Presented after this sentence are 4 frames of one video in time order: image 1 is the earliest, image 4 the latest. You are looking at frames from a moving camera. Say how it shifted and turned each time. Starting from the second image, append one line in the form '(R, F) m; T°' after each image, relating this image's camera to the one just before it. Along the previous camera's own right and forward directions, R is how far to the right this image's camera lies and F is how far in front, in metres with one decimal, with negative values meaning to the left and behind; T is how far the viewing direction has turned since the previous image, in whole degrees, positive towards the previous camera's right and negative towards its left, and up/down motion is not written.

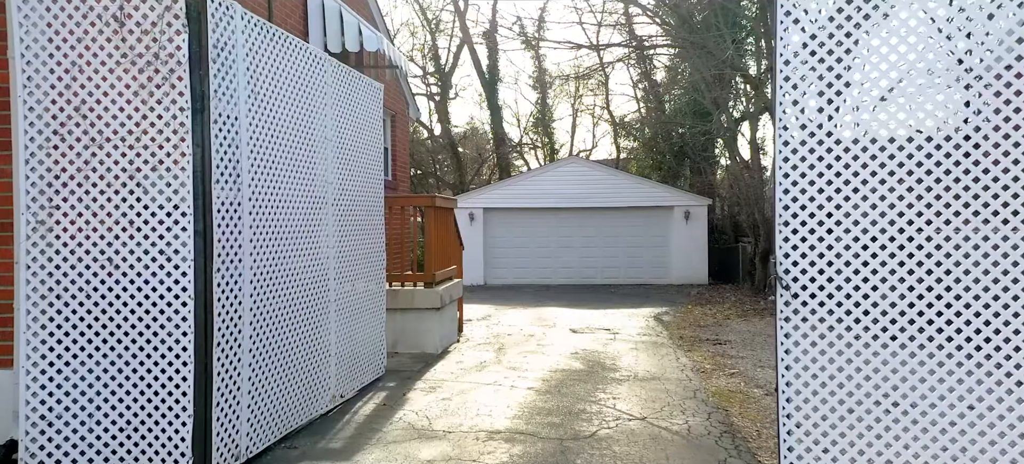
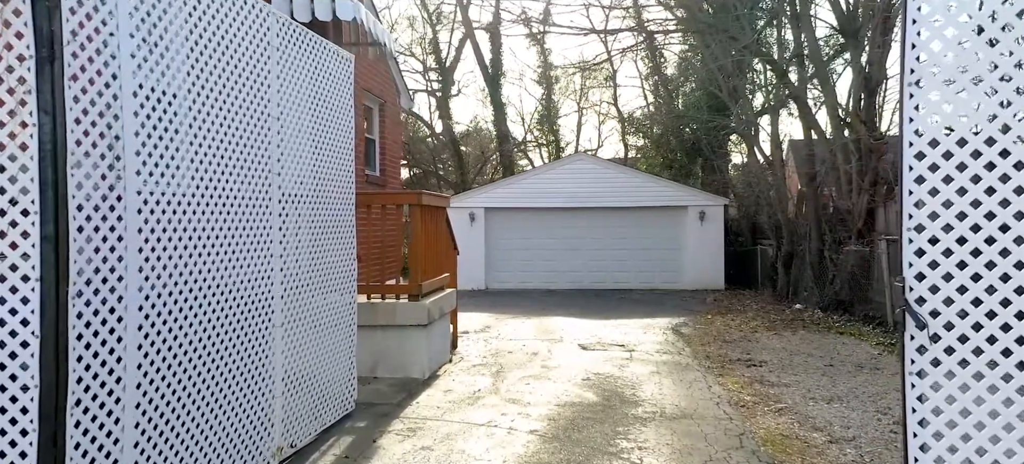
(0.0, +1.3) m; 0°
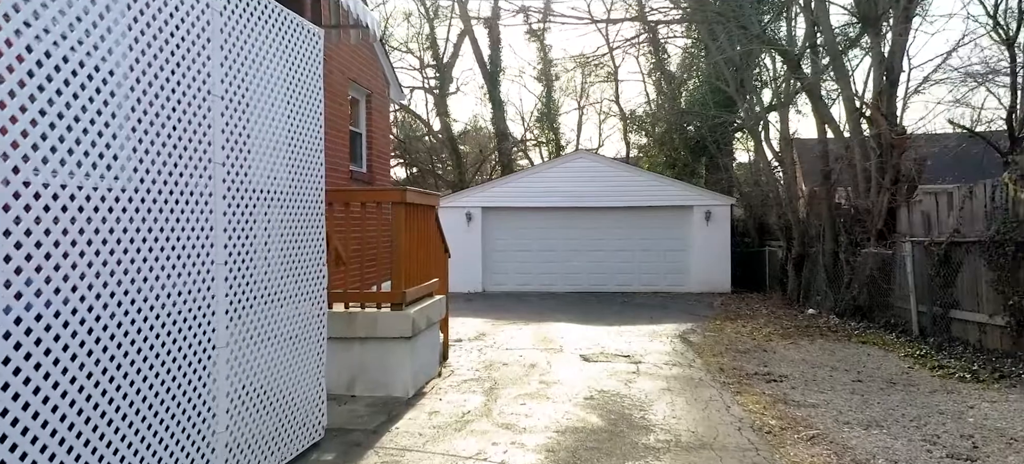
(0.0, +0.8) m; 0°
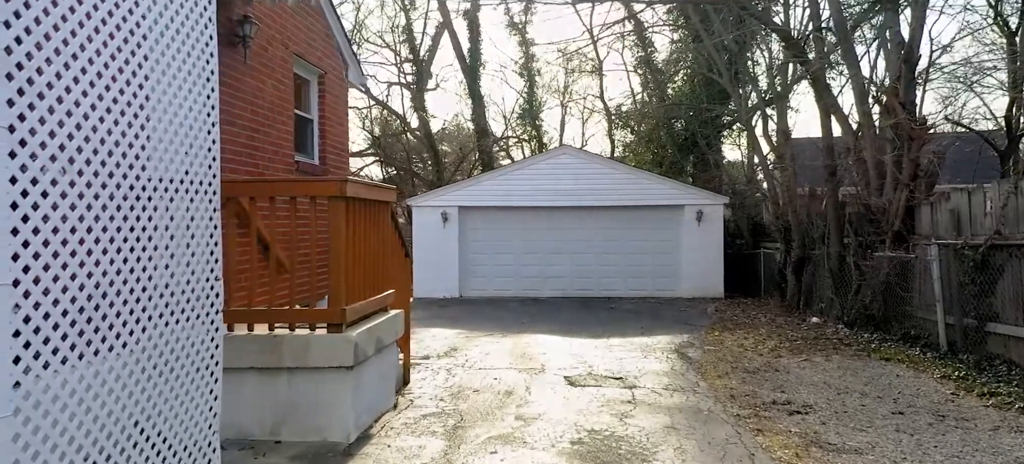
(+0.1, +1.3) m; +1°
